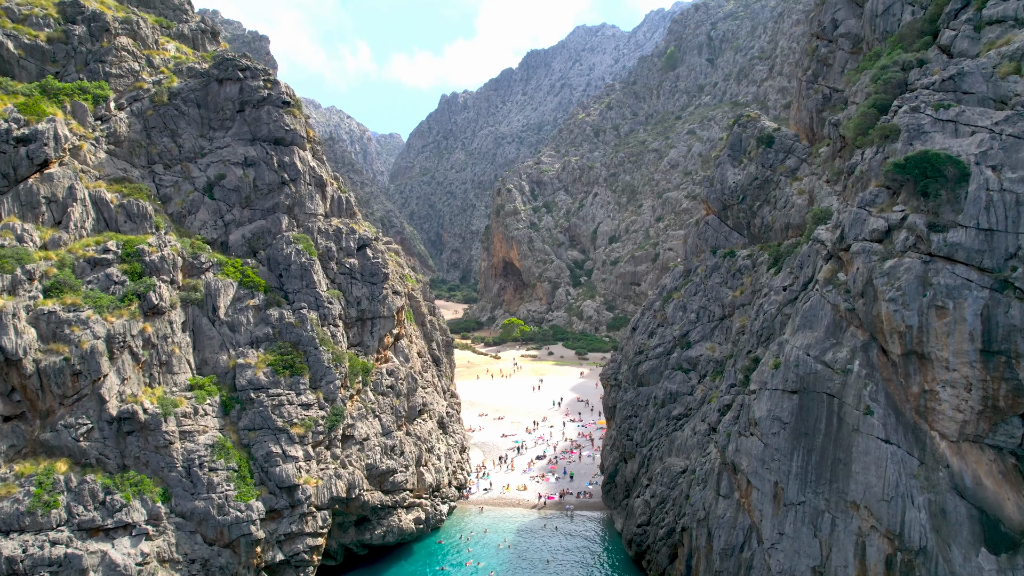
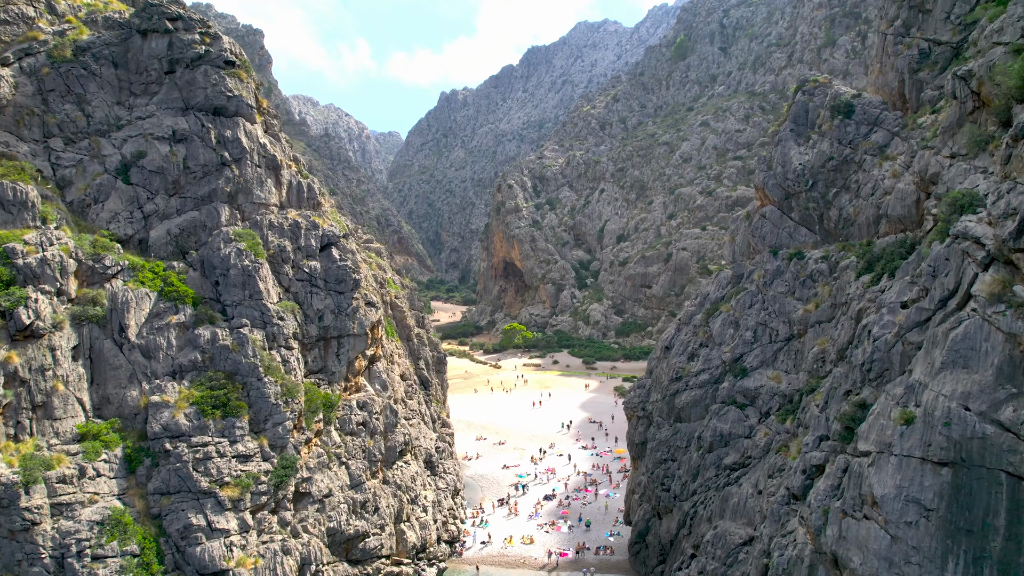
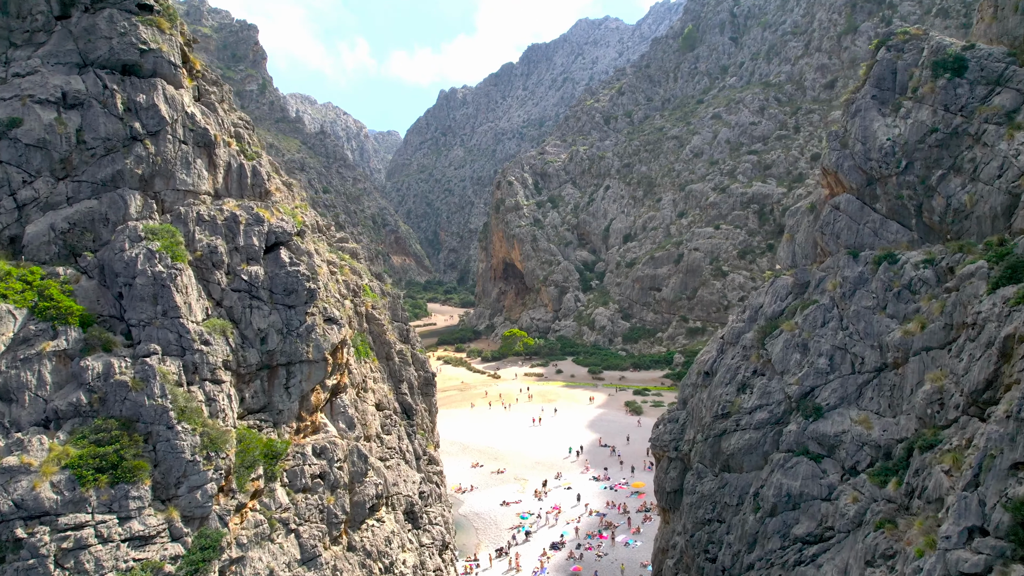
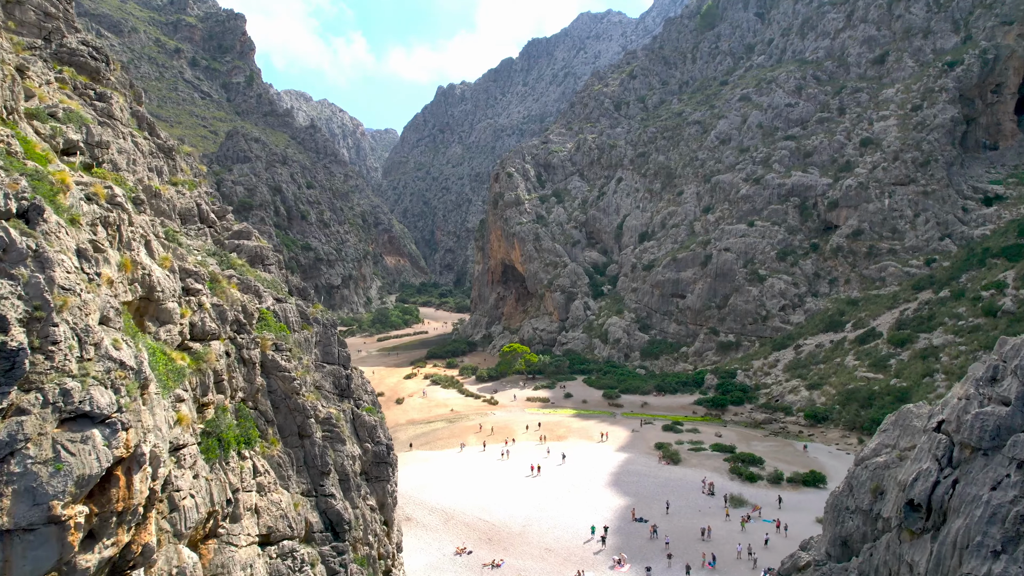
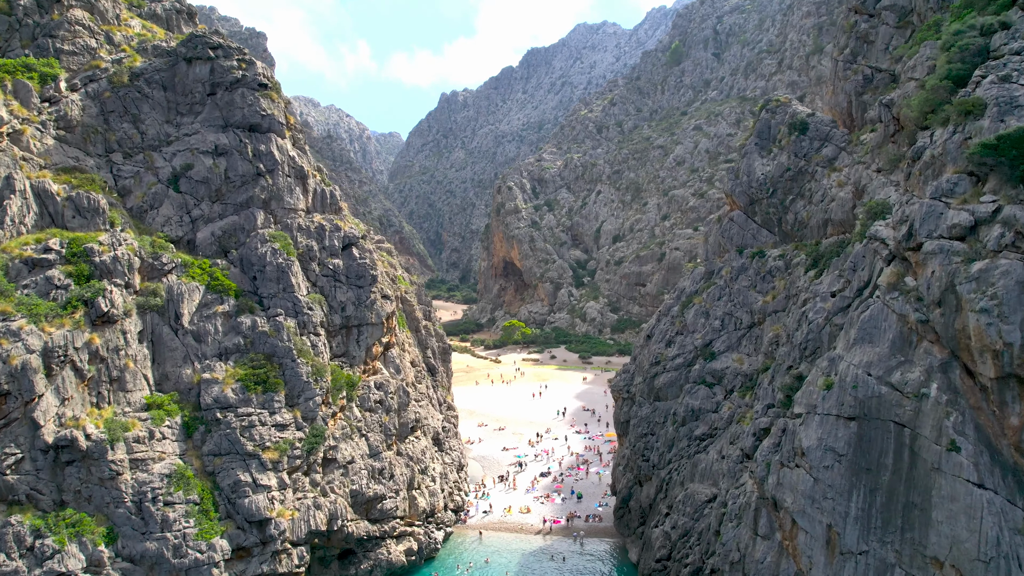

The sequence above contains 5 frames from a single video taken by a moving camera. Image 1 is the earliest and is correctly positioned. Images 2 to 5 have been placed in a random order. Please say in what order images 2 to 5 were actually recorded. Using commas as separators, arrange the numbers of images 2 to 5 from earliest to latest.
5, 2, 3, 4
